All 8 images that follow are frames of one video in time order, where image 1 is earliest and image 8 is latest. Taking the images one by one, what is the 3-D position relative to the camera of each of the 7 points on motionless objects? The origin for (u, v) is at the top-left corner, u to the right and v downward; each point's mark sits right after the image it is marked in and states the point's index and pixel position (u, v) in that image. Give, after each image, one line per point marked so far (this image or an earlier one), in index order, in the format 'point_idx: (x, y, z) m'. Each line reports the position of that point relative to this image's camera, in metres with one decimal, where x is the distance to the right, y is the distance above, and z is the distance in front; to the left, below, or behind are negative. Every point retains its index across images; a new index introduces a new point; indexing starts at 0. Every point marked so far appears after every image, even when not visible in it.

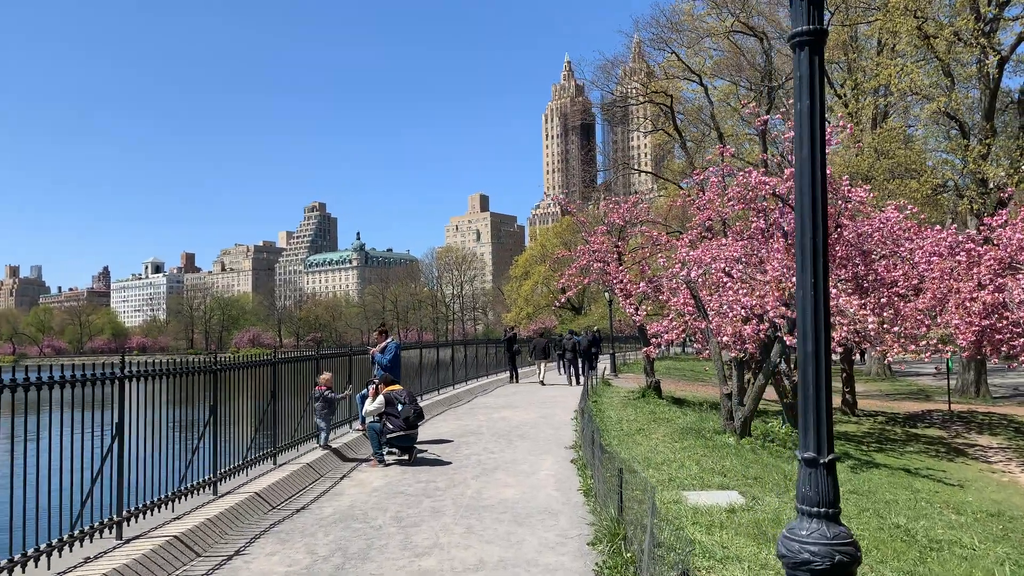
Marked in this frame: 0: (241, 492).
0: (-3.0, -2.3, +7.8) m
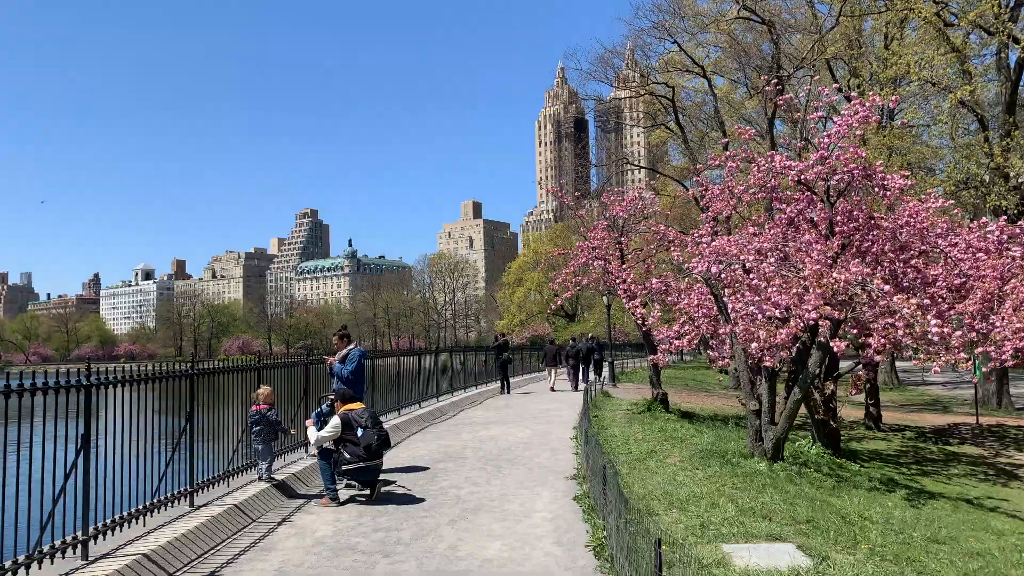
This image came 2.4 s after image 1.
0: (-3.1, -2.2, +5.7) m
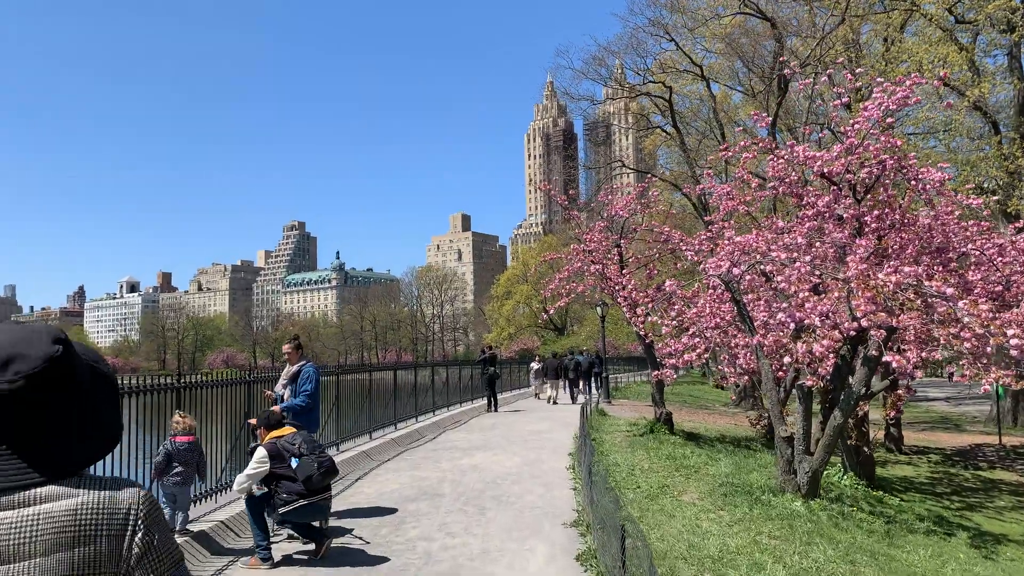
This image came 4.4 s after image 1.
0: (-3.2, -2.1, +3.9) m
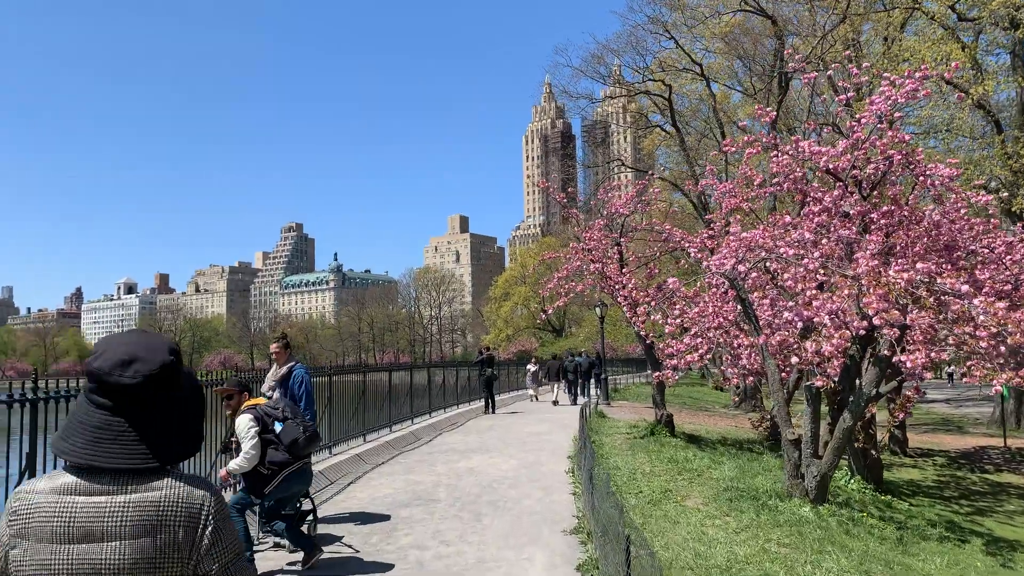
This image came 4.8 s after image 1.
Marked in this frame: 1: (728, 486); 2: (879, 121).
0: (-3.3, -2.0, +3.5) m
1: (+3.0, -2.7, +9.7) m
2: (+6.2, +2.8, +11.9) m
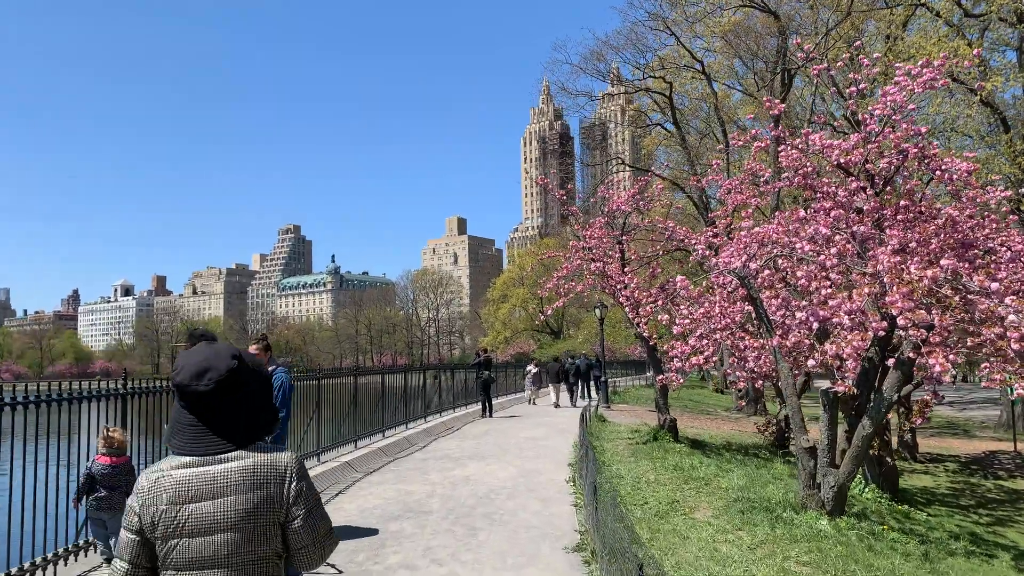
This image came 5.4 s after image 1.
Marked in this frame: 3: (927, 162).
0: (-3.3, -2.0, +3.0) m
1: (+3.0, -2.7, +9.2) m
2: (+6.1, +2.8, +11.4) m
3: (+6.7, +2.1, +11.5) m
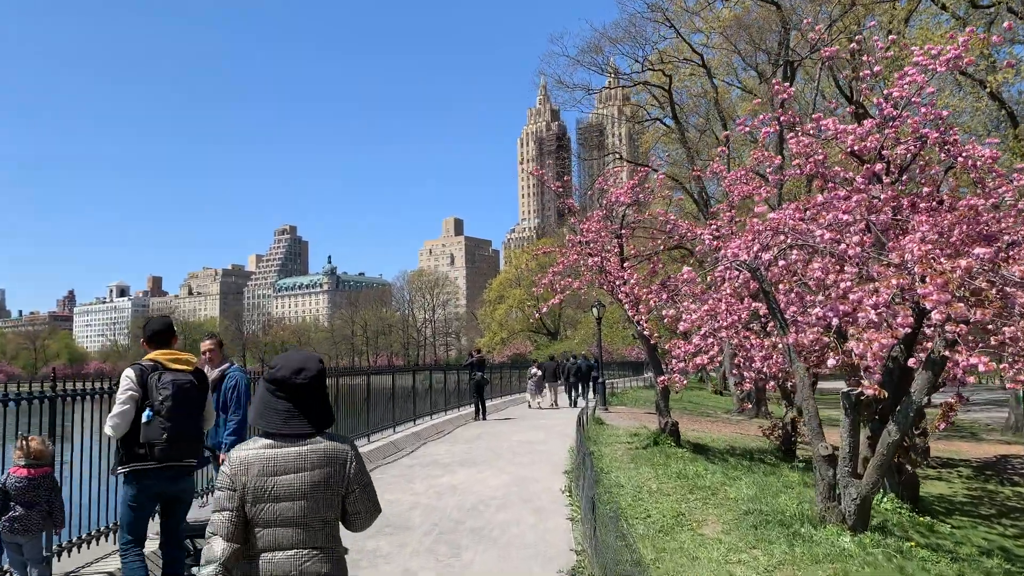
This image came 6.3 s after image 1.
0: (-3.4, -1.9, +2.2) m
1: (+2.8, -2.6, +8.4) m
2: (+6.0, +2.9, +10.6) m
3: (+6.6, +2.1, +10.7) m
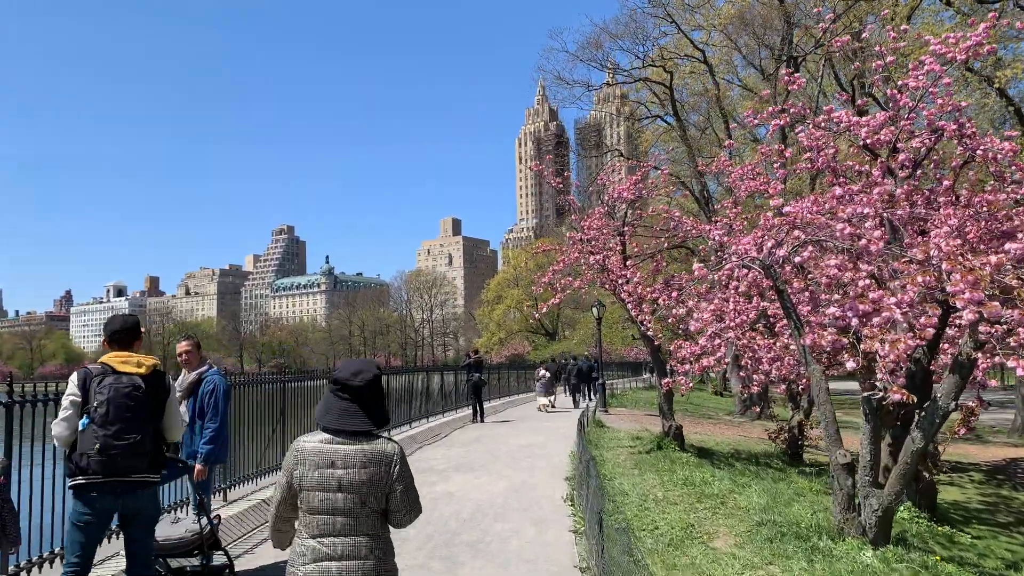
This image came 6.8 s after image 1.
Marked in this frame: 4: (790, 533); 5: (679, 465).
0: (-3.3, -1.9, +1.7) m
1: (+2.8, -2.6, +8.0) m
2: (+6.0, +2.9, +10.2) m
3: (+6.6, +2.1, +10.3) m
4: (+2.9, -2.5, +7.3) m
5: (+2.7, -2.9, +11.6) m
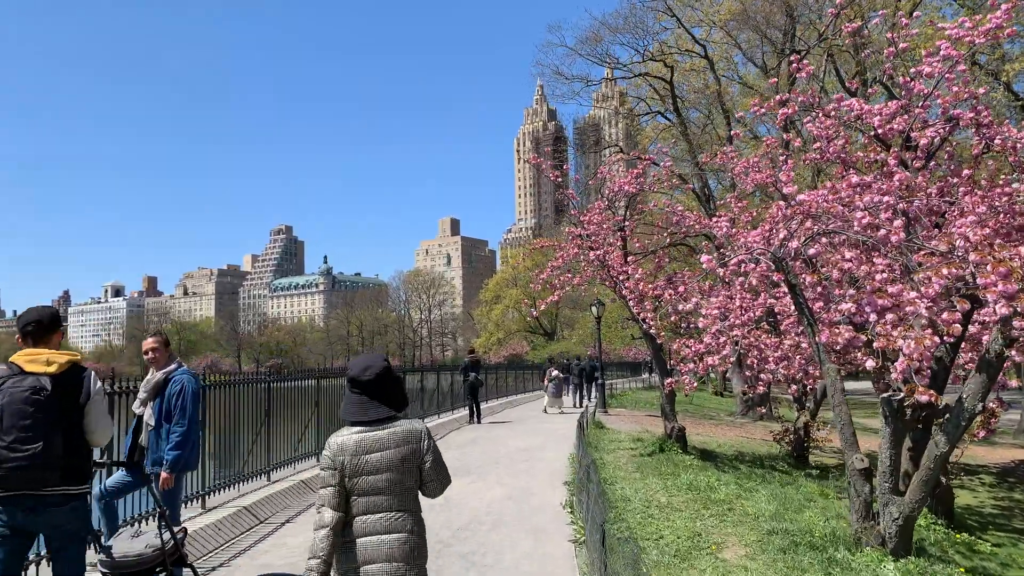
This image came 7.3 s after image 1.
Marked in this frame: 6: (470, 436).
0: (-3.4, -1.8, +1.2) m
1: (+2.8, -2.5, +7.5) m
2: (+6.0, +3.0, +9.7) m
3: (+6.5, +2.2, +9.8) m
4: (+2.8, -2.5, +6.9) m
5: (+2.7, -2.9, +11.2) m
6: (-1.1, -3.5, +16.8) m
